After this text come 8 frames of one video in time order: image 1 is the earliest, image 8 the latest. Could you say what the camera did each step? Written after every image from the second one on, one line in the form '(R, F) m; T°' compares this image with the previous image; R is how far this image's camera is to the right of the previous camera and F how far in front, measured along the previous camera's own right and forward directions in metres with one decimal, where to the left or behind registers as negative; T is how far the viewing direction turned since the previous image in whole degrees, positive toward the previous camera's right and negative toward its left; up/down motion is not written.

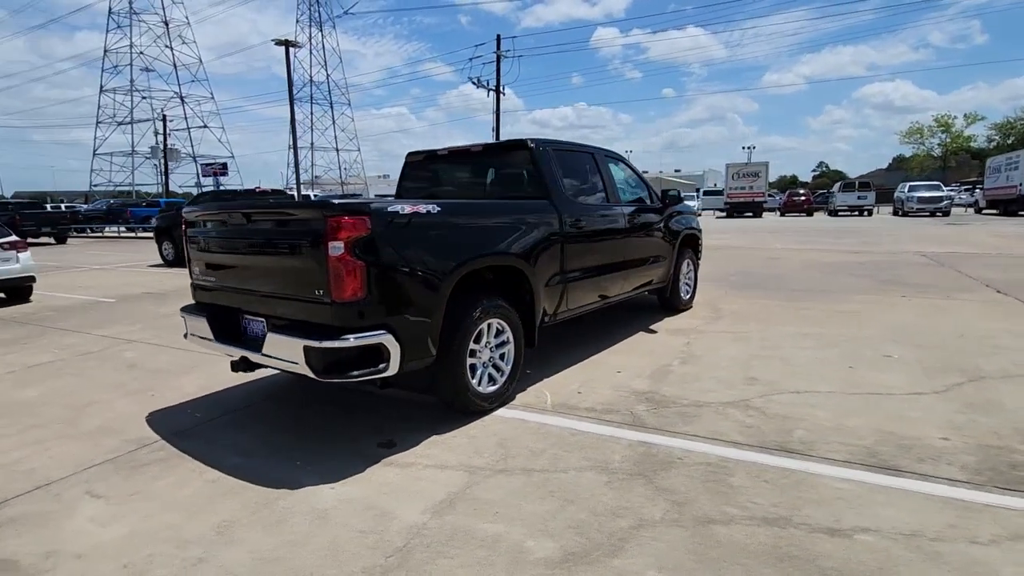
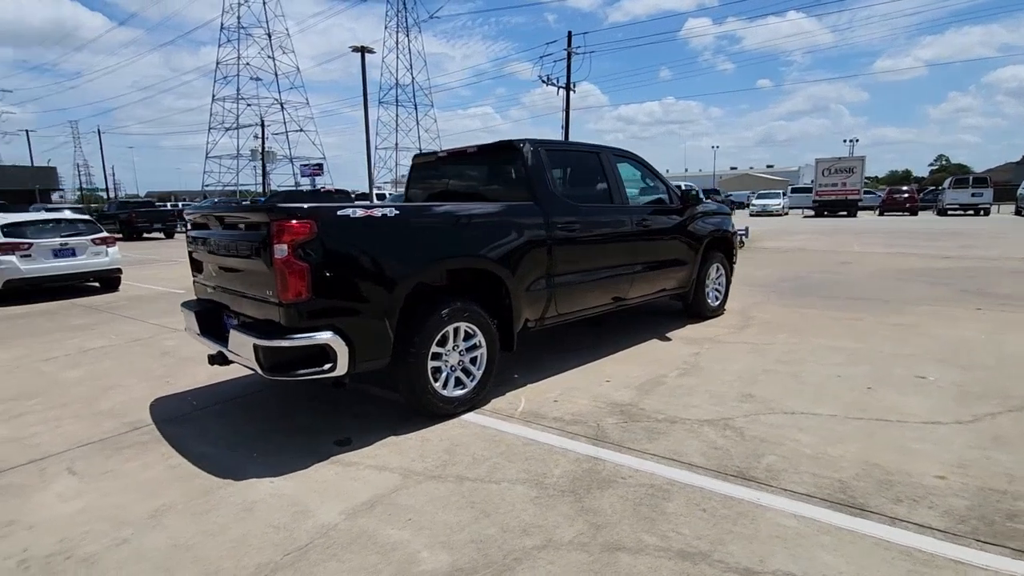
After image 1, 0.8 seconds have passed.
(+0.9, +0.1) m; -8°
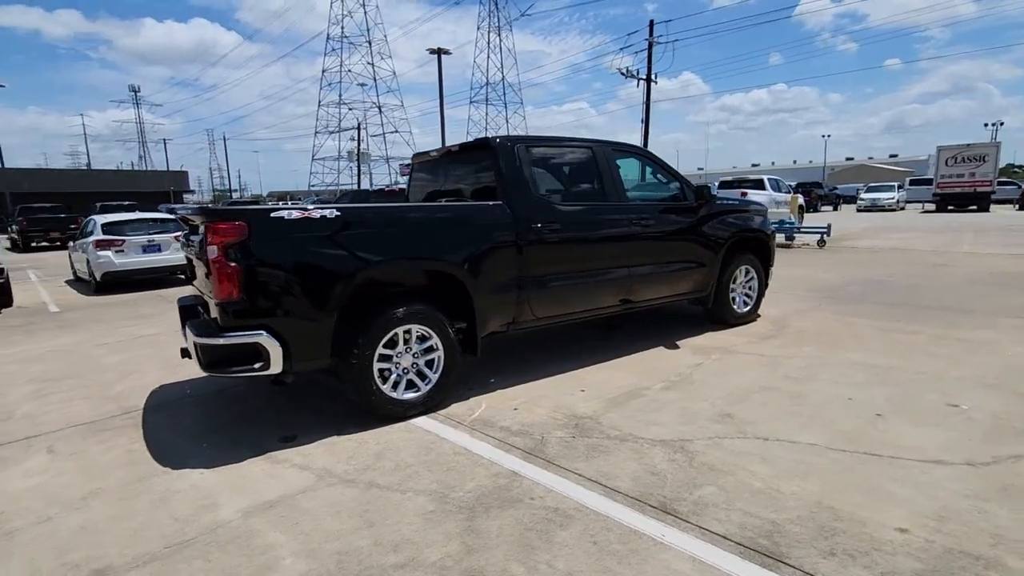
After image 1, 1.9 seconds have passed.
(+1.0, +0.2) m; -10°
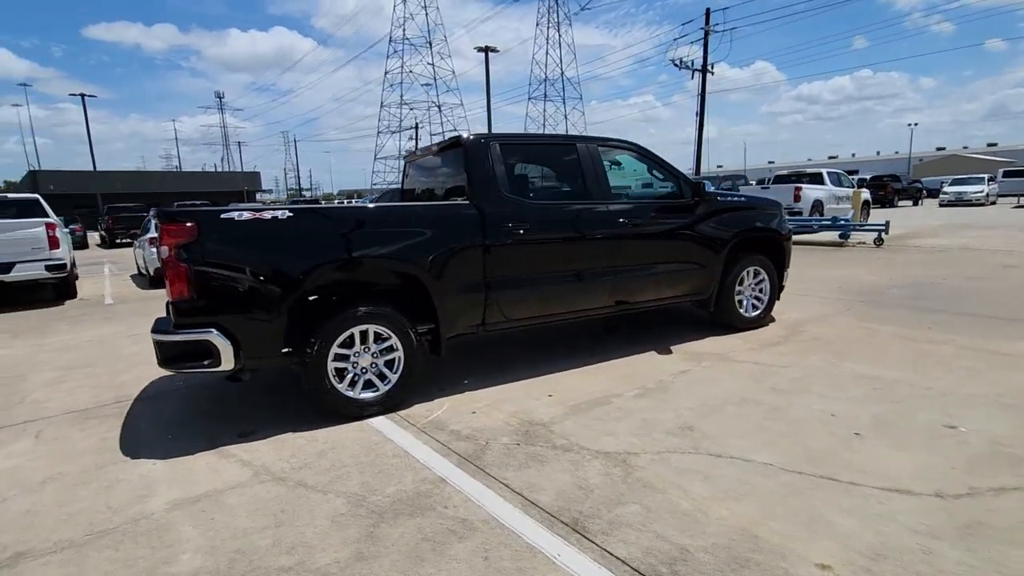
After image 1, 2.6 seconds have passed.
(+0.8, +0.1) m; -6°
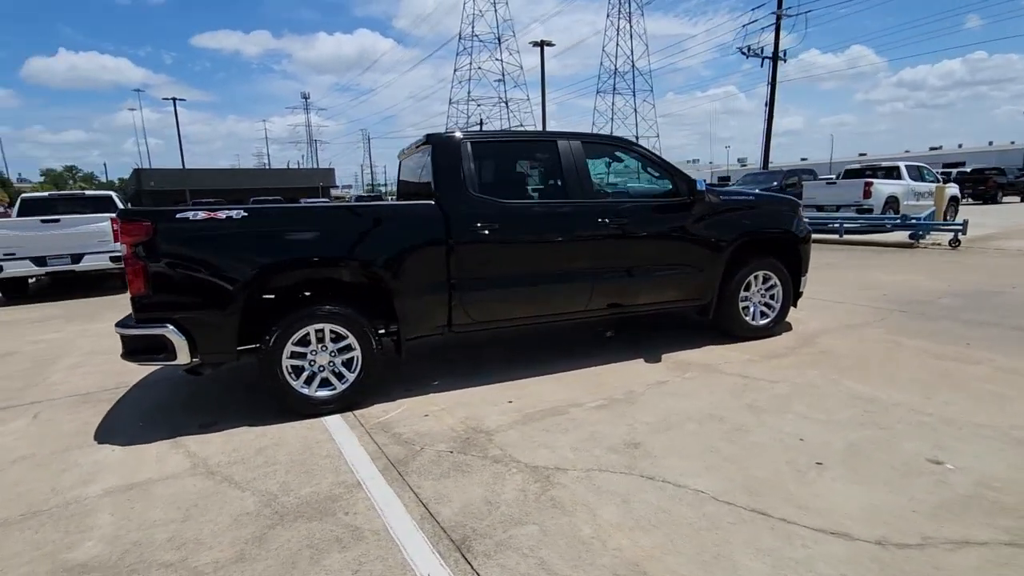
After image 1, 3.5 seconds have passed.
(+0.9, +0.2) m; -7°
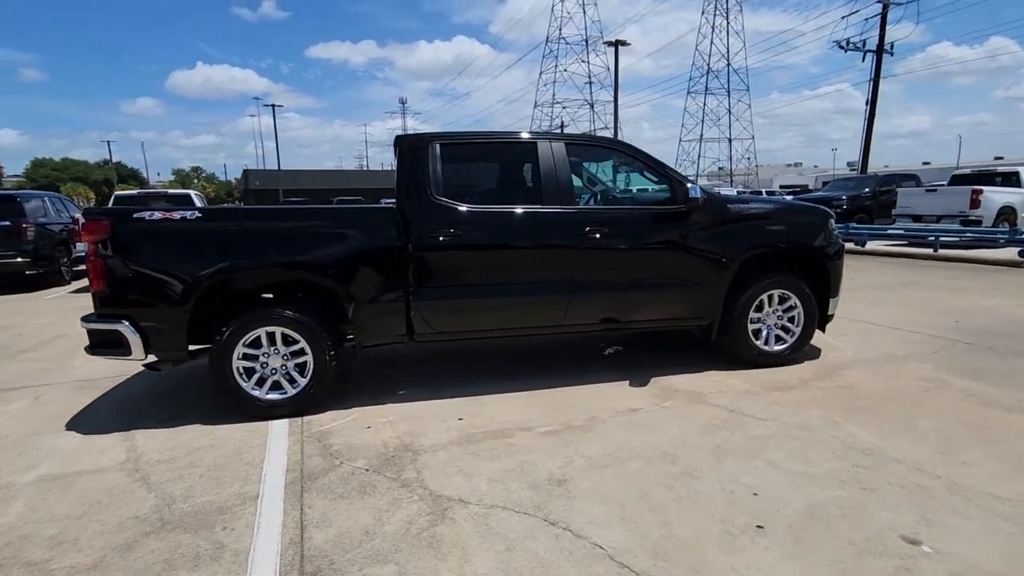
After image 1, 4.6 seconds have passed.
(+1.0, +0.4) m; -9°
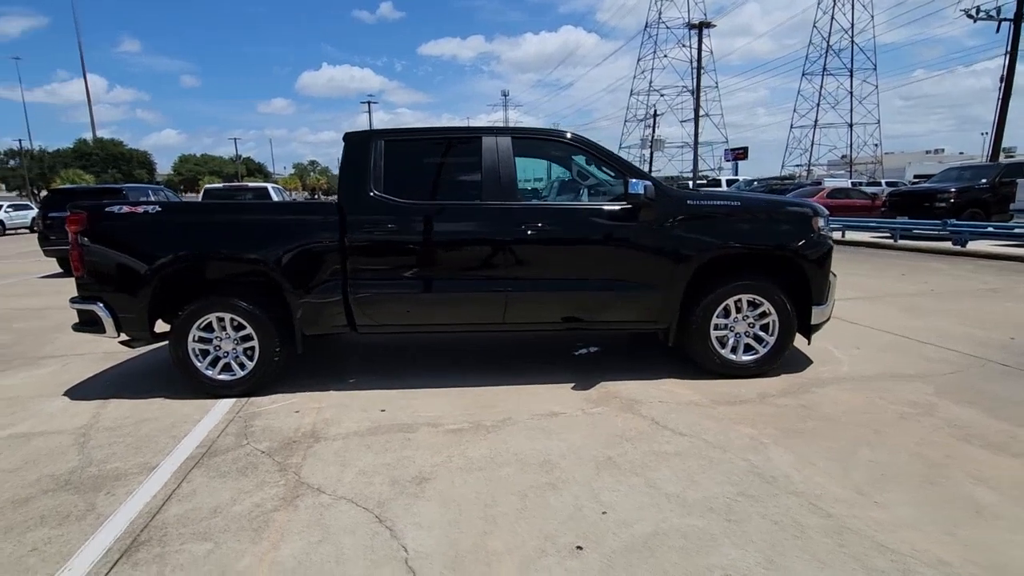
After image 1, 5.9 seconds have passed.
(+1.3, +0.2) m; -10°
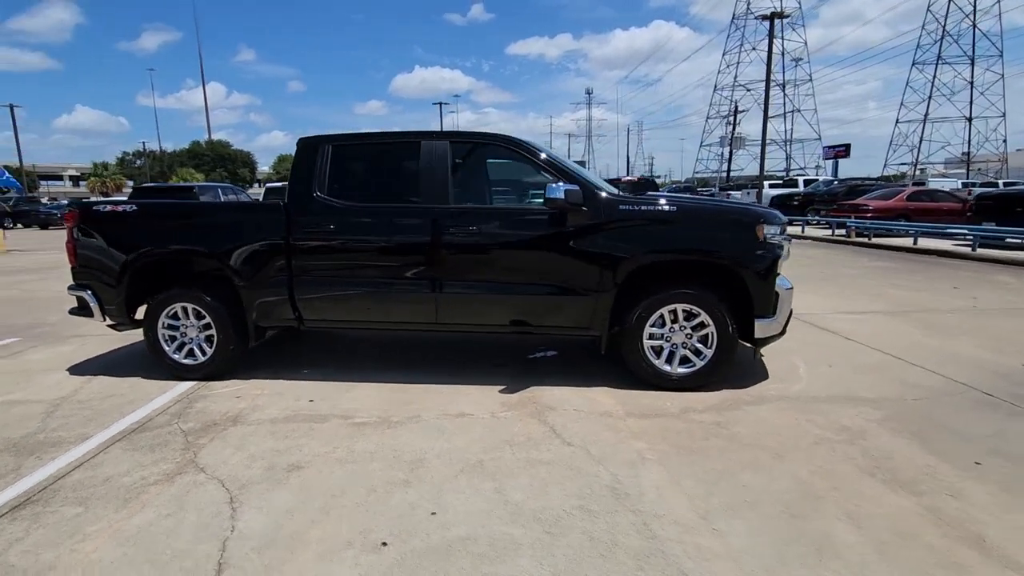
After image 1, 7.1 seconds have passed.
(+1.3, 0.0) m; -8°
